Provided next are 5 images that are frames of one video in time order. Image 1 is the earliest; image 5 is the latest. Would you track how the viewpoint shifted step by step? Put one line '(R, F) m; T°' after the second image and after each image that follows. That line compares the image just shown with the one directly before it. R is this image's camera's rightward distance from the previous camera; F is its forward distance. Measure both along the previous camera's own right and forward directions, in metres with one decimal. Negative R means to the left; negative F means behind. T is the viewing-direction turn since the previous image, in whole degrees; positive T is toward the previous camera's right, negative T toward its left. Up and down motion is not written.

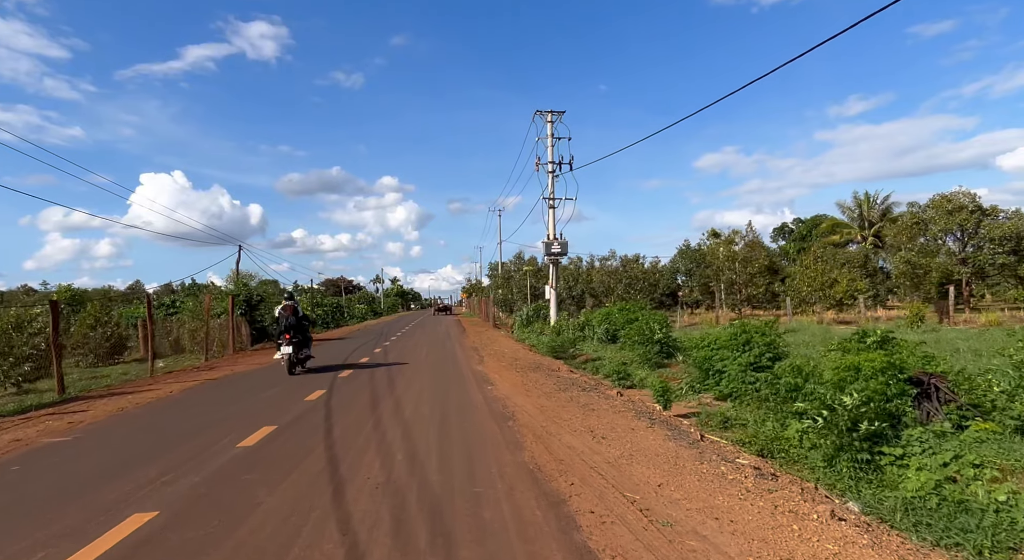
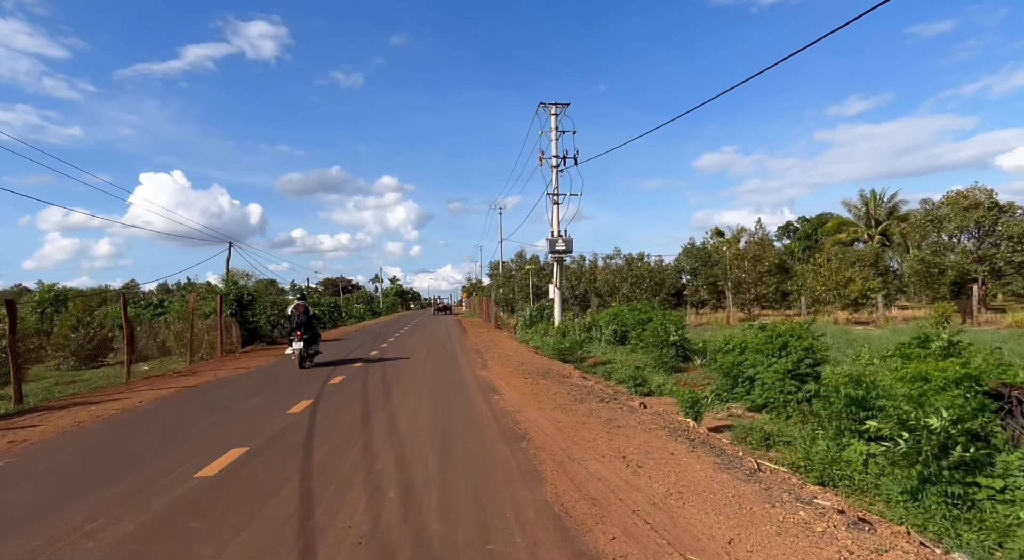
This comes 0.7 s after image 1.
(-0.2, +1.2) m; 0°
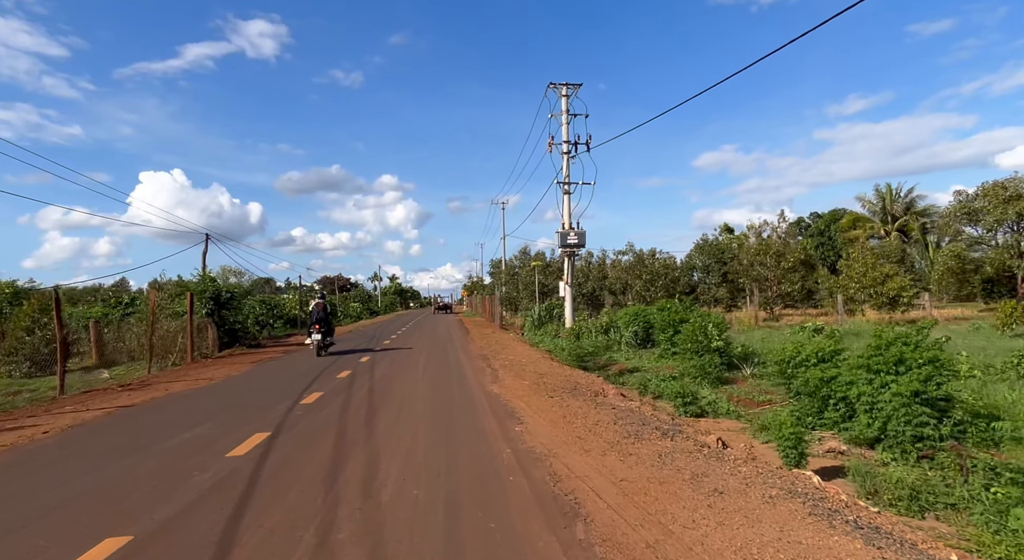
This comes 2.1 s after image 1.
(-0.3, +2.7) m; 0°
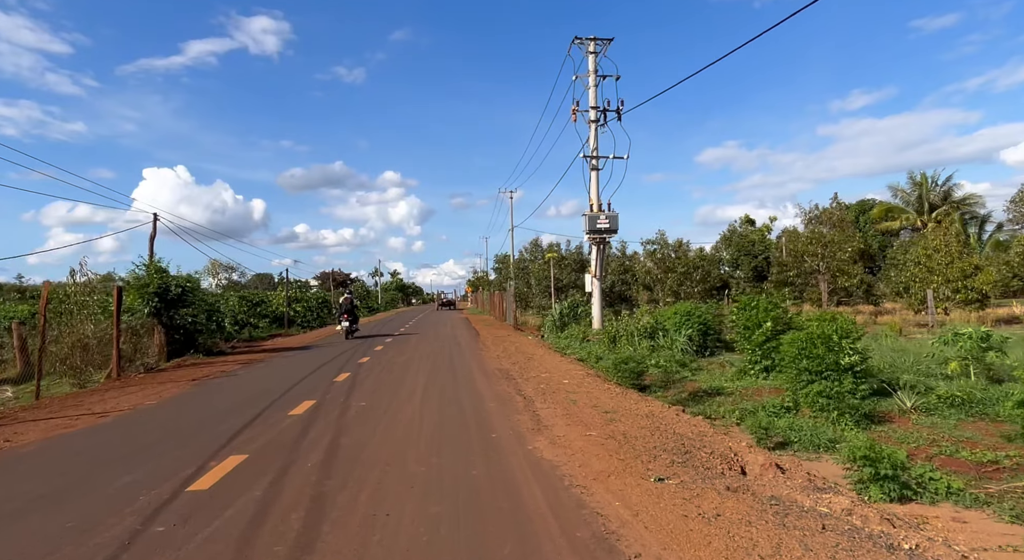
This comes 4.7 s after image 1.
(-0.6, +4.7) m; 0°
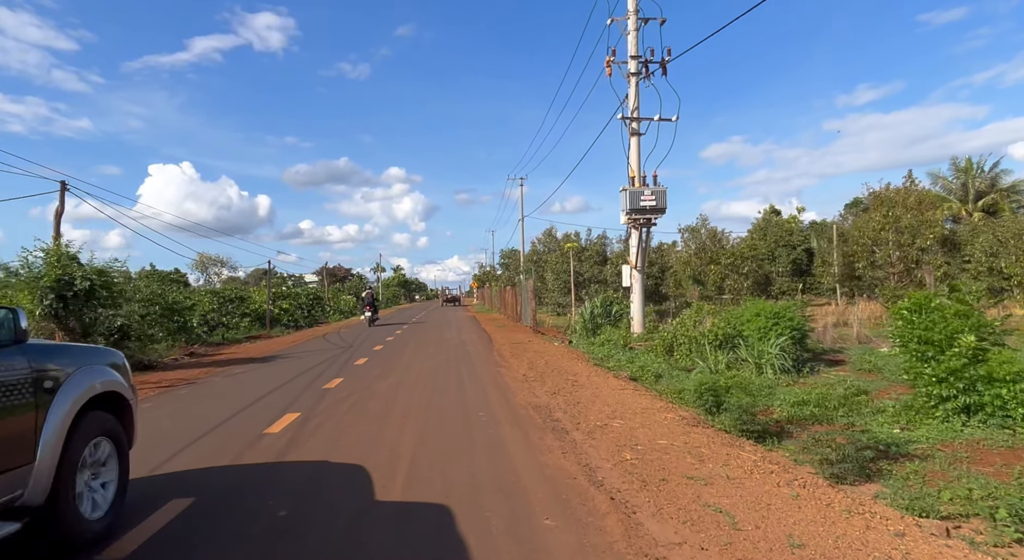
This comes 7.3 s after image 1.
(-0.5, +4.9) m; 0°
